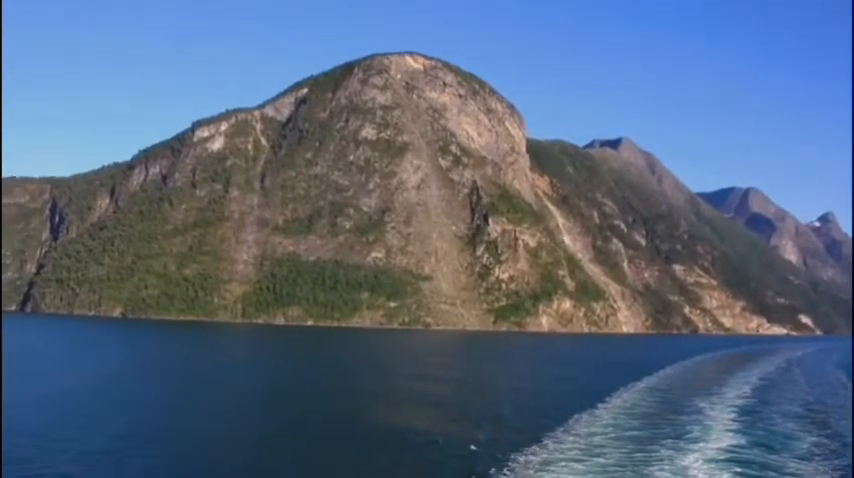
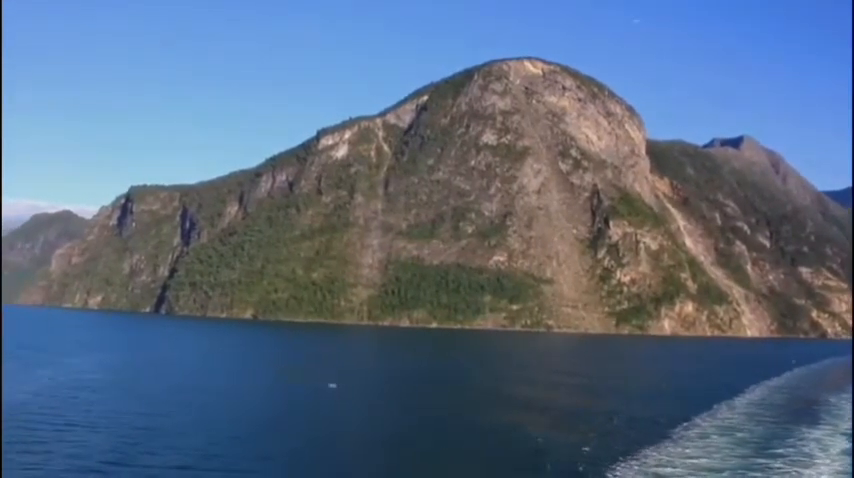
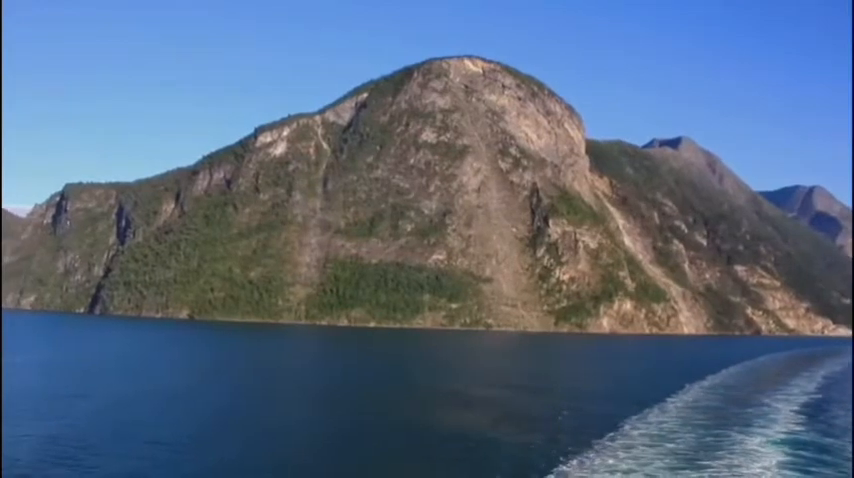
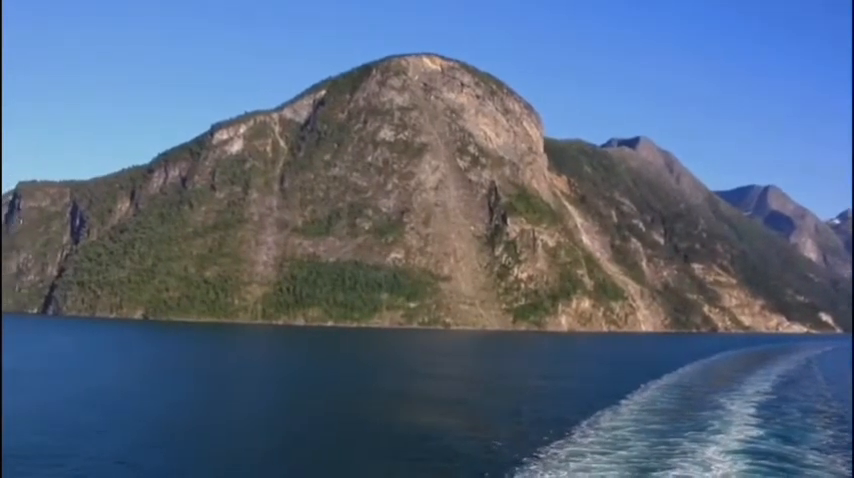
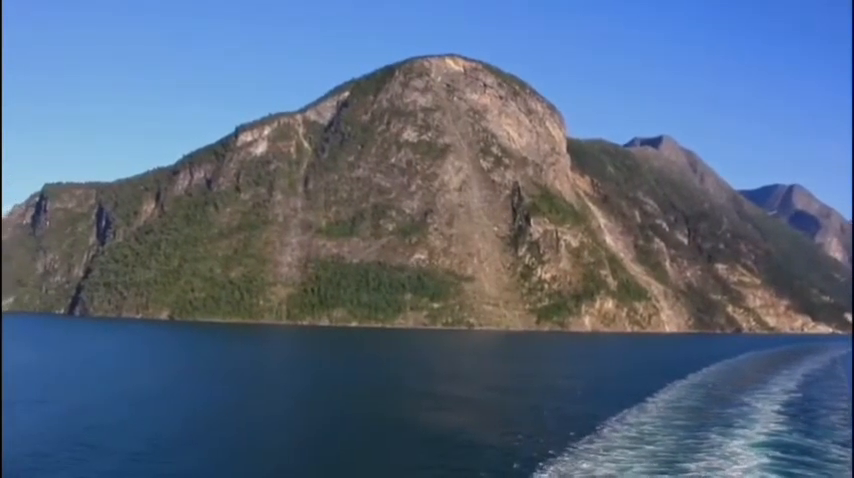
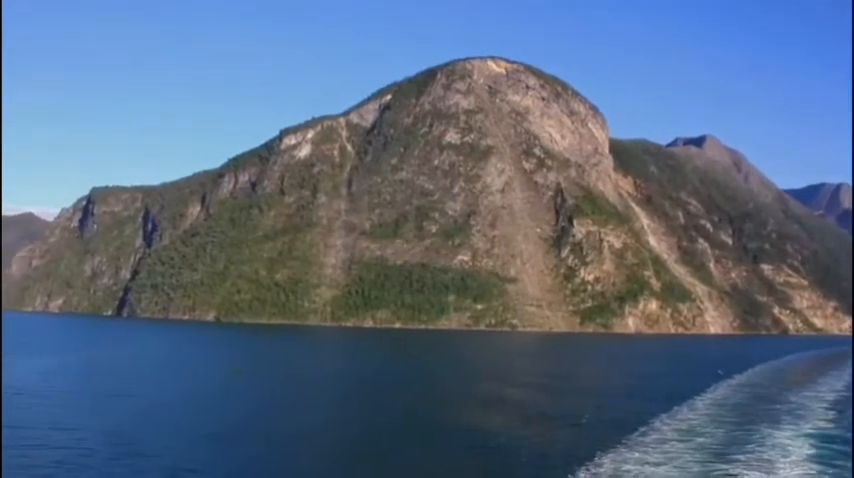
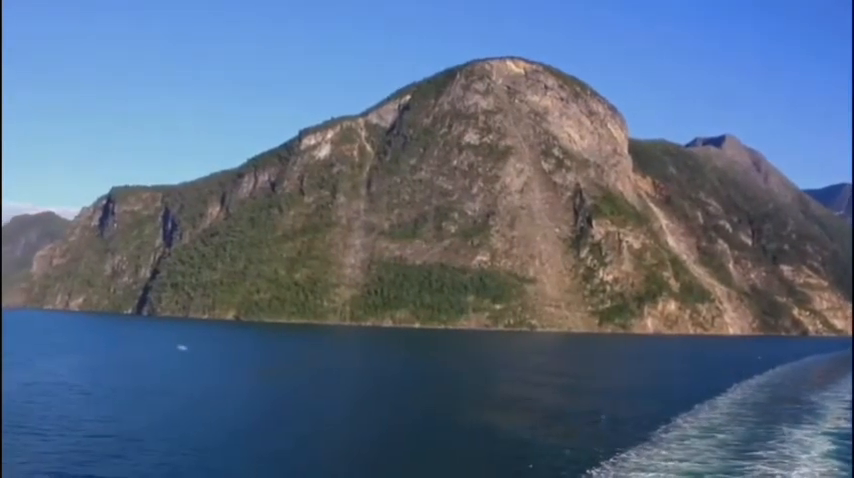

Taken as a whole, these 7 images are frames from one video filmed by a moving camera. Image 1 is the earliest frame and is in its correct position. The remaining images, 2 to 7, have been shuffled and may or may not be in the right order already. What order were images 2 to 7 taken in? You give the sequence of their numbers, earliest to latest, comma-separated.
4, 5, 3, 6, 7, 2
